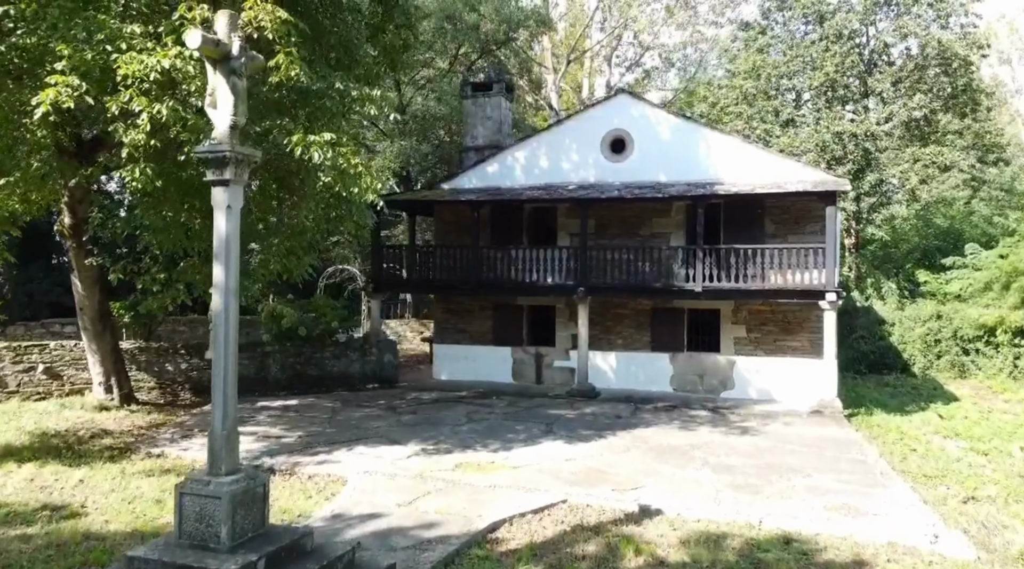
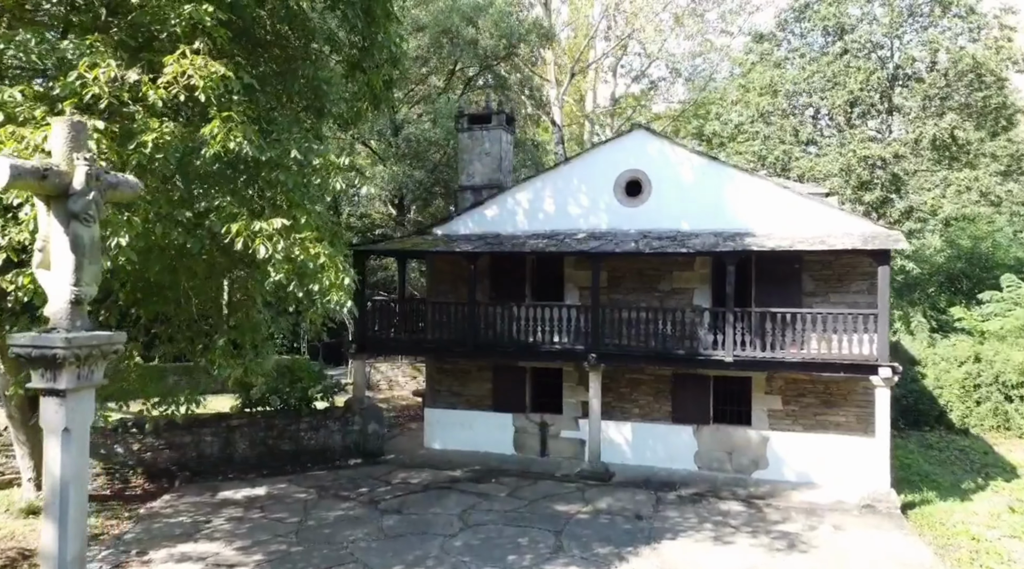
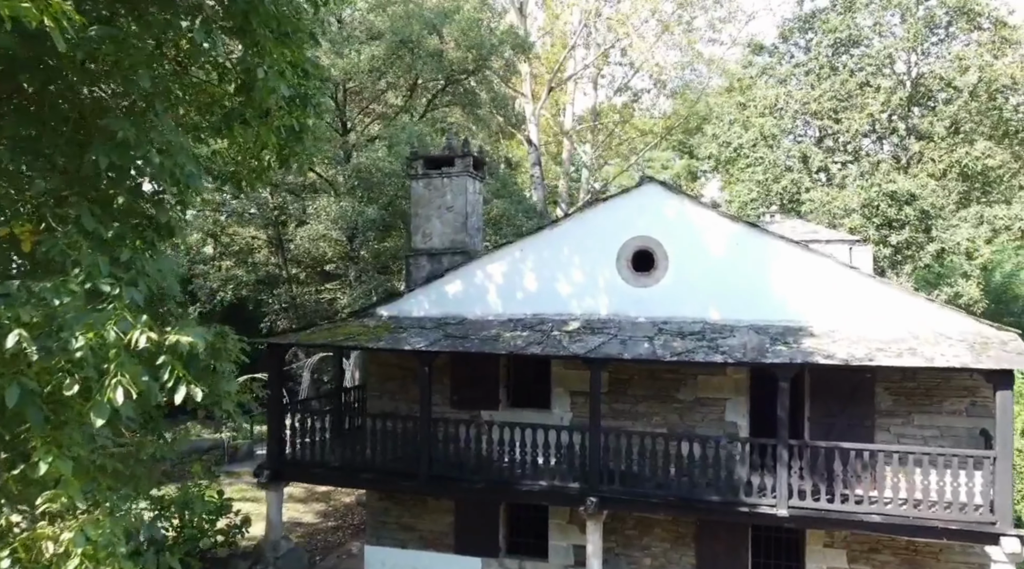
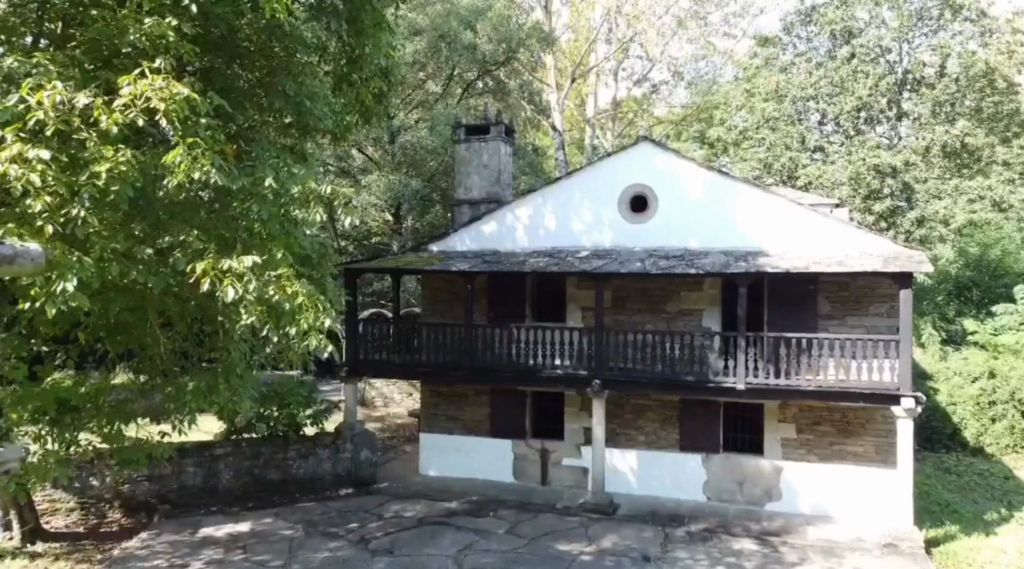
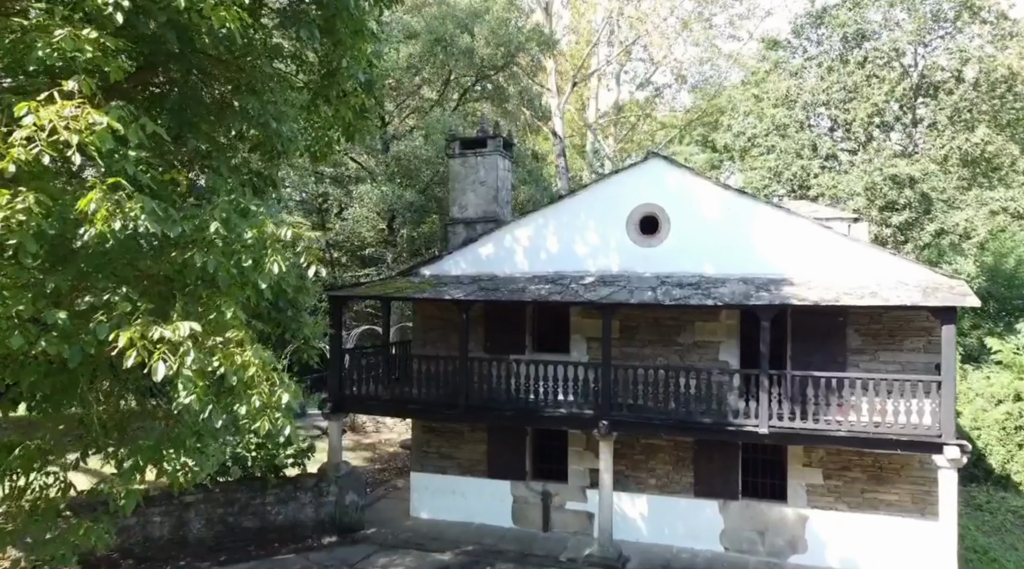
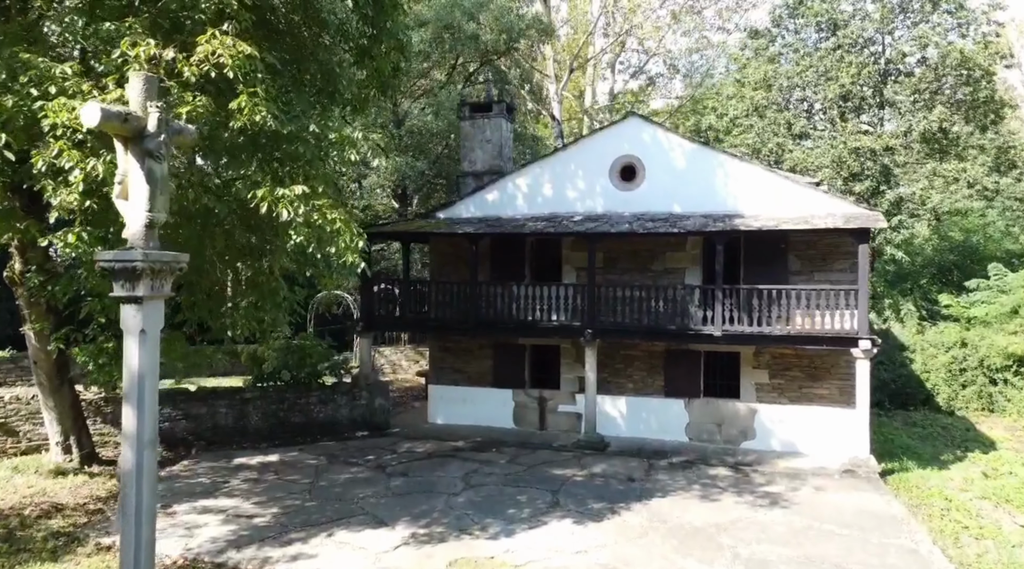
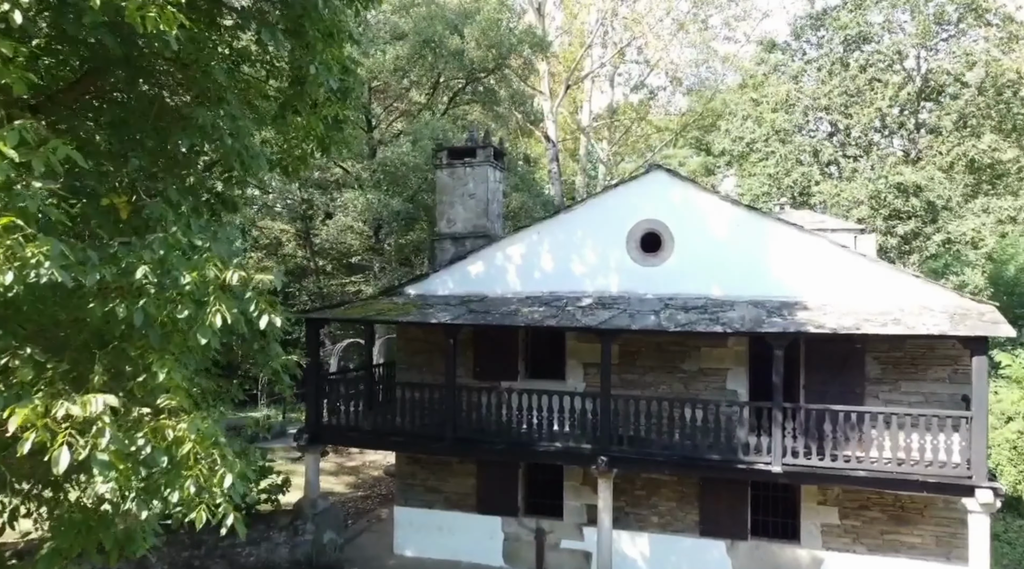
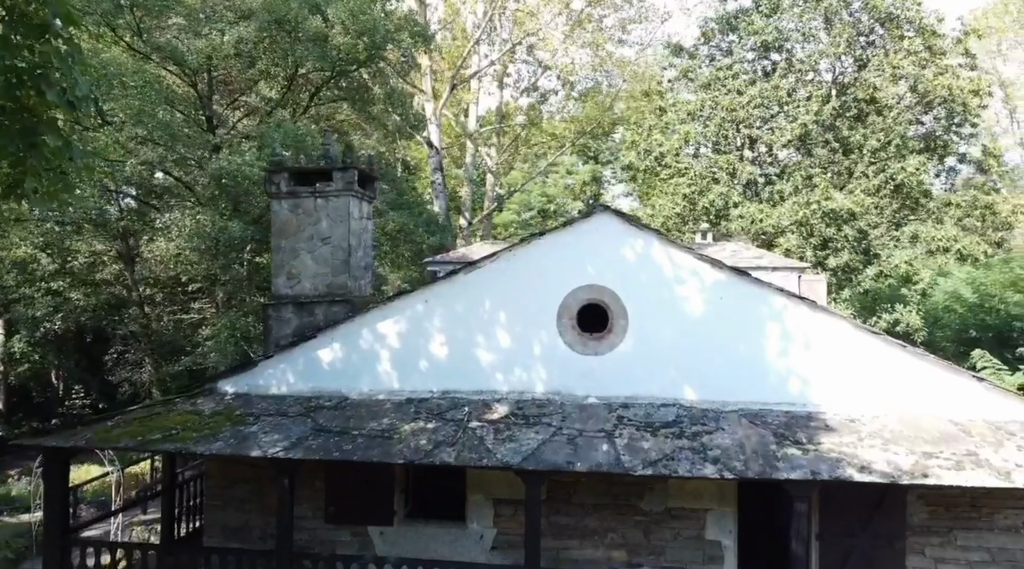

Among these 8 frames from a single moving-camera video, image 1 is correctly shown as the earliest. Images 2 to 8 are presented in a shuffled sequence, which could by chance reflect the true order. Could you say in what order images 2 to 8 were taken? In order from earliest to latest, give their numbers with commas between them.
6, 2, 4, 5, 7, 3, 8
